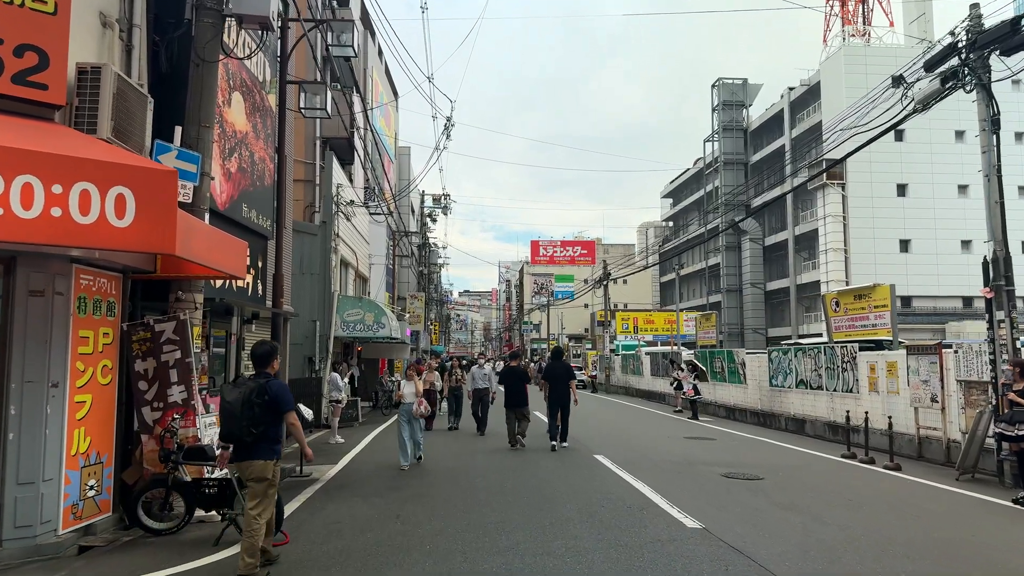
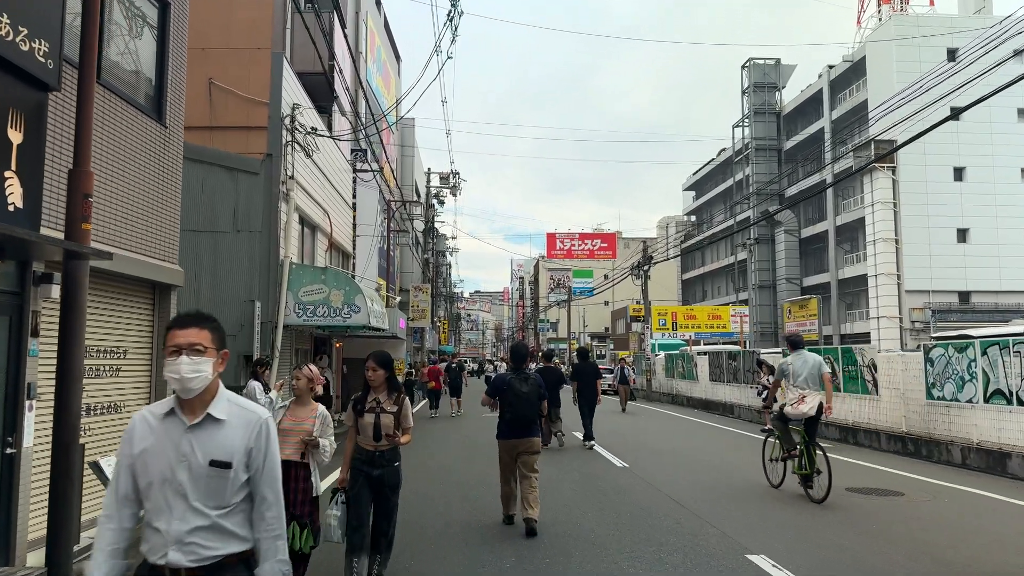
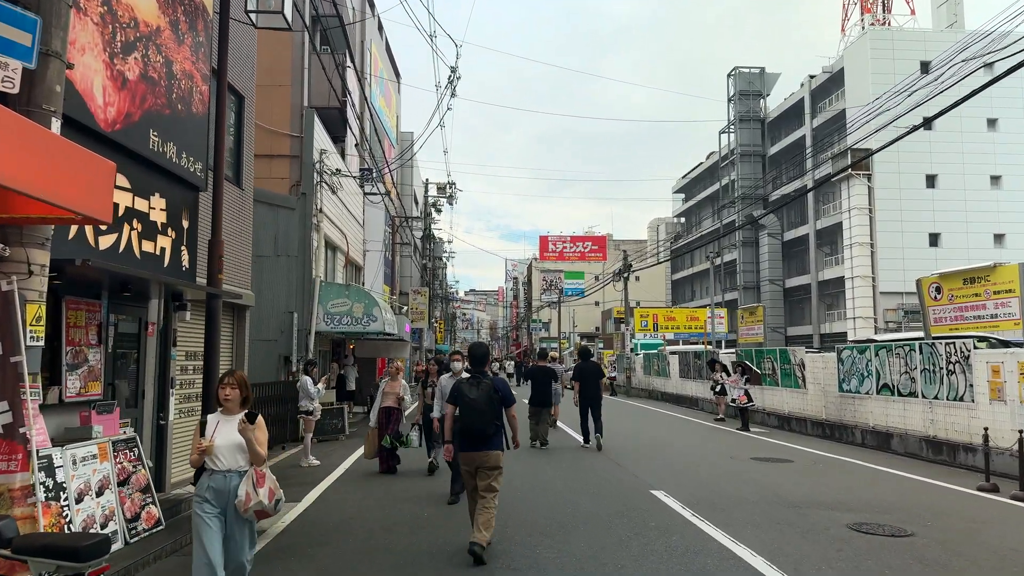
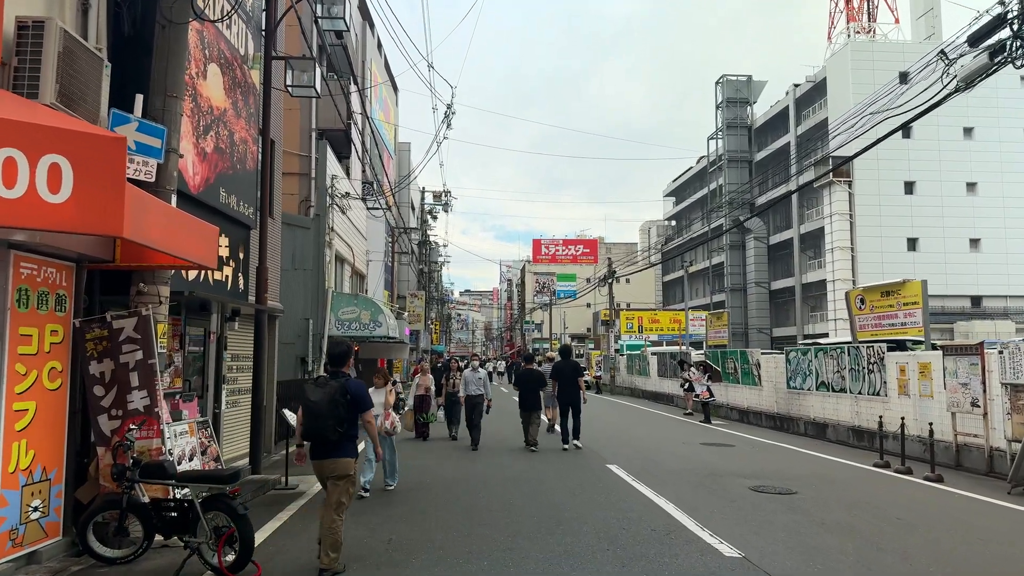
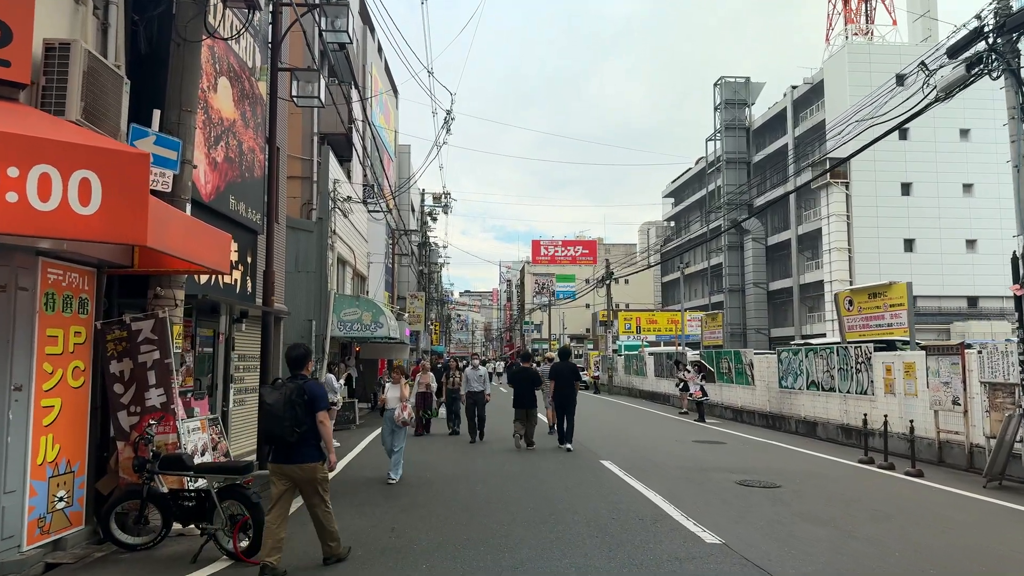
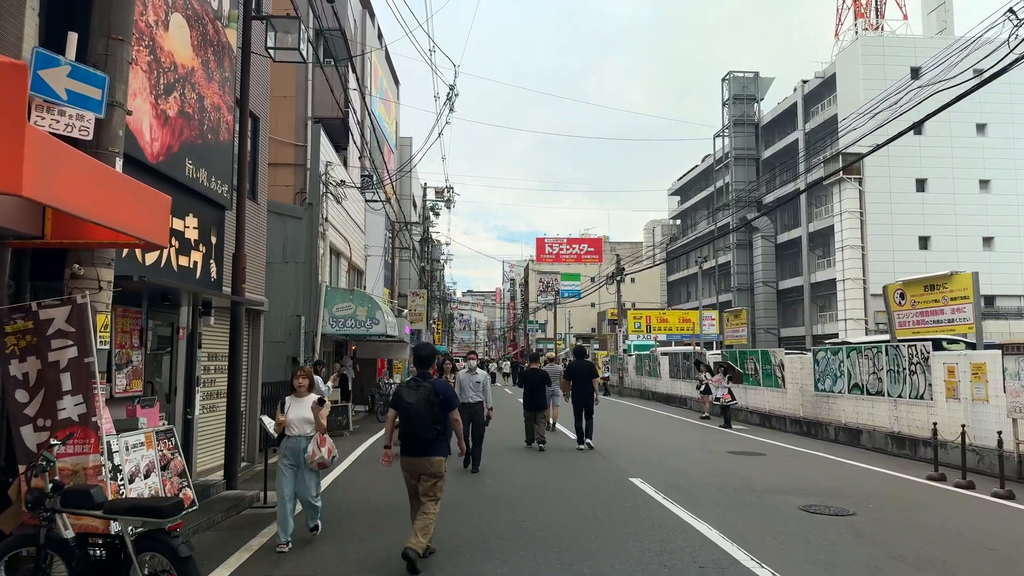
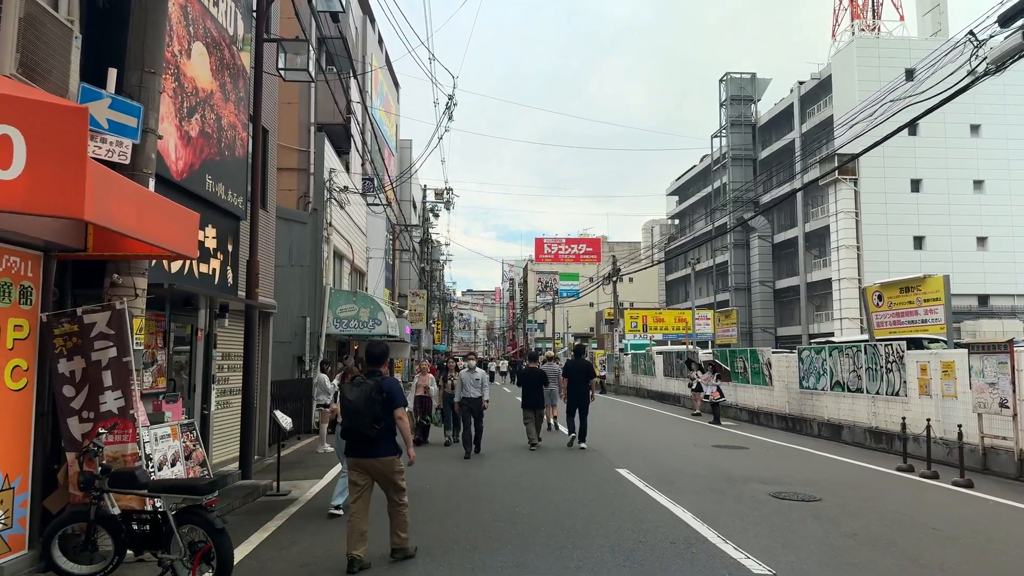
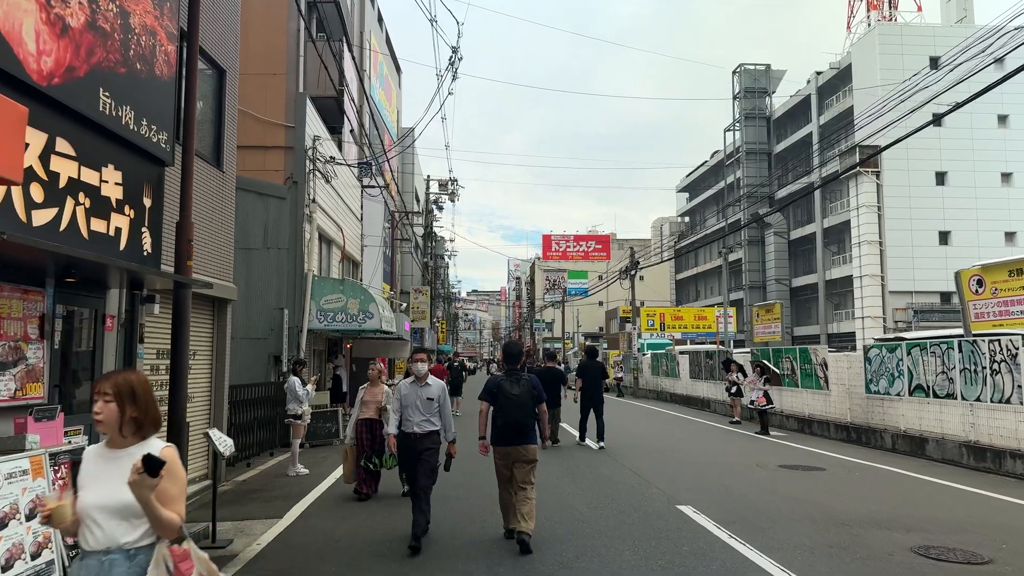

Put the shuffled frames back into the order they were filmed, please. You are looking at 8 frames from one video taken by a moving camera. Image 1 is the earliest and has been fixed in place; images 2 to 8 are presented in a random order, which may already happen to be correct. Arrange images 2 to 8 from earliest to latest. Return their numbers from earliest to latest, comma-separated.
5, 4, 7, 6, 3, 8, 2
